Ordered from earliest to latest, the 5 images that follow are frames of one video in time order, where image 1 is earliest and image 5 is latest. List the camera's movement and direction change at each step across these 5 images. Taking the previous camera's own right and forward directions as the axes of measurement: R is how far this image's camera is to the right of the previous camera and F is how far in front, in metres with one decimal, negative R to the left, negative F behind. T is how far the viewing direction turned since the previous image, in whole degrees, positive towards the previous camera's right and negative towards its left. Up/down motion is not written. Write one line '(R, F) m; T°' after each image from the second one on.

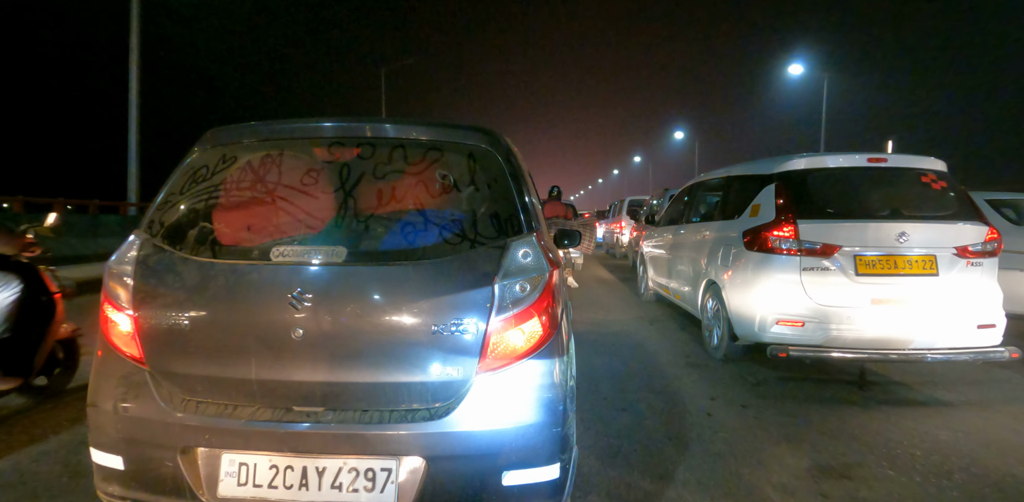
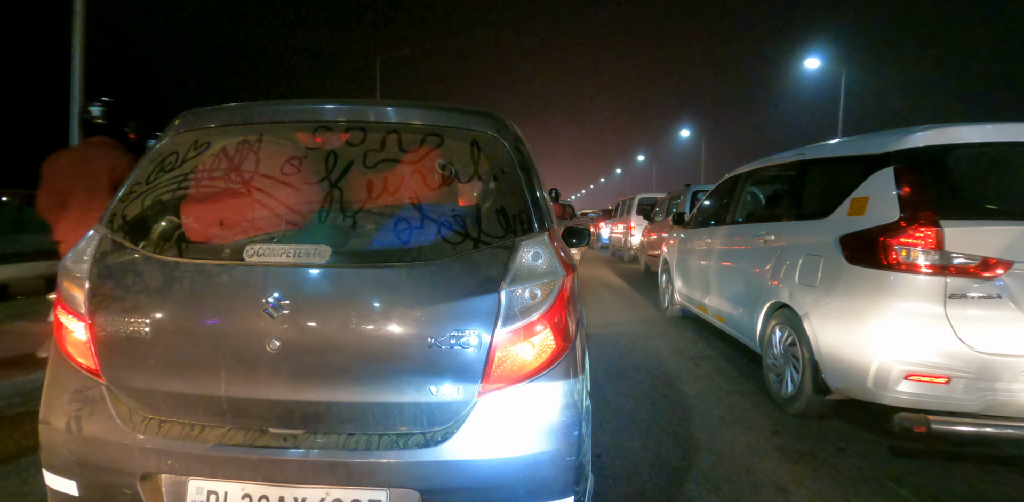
(0.0, +0.2) m; 0°
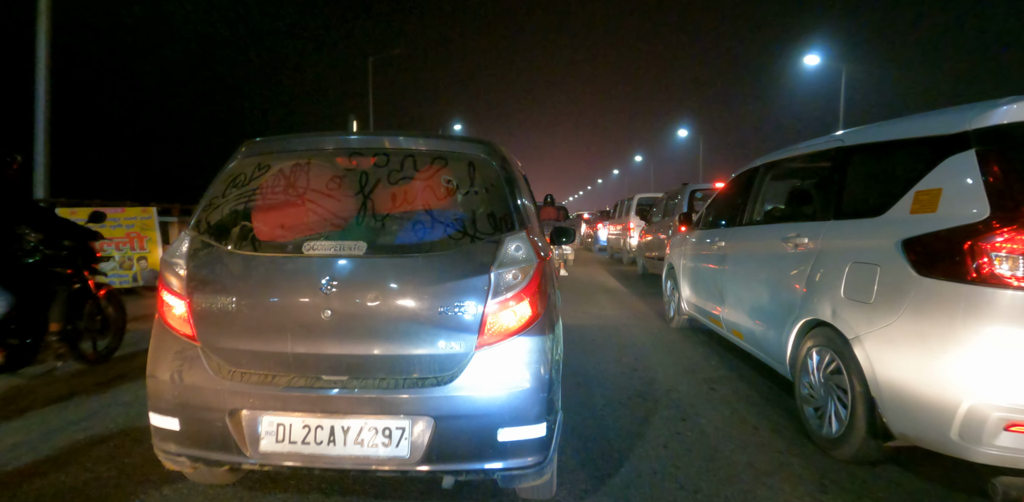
(+0.1, -0.5) m; 0°
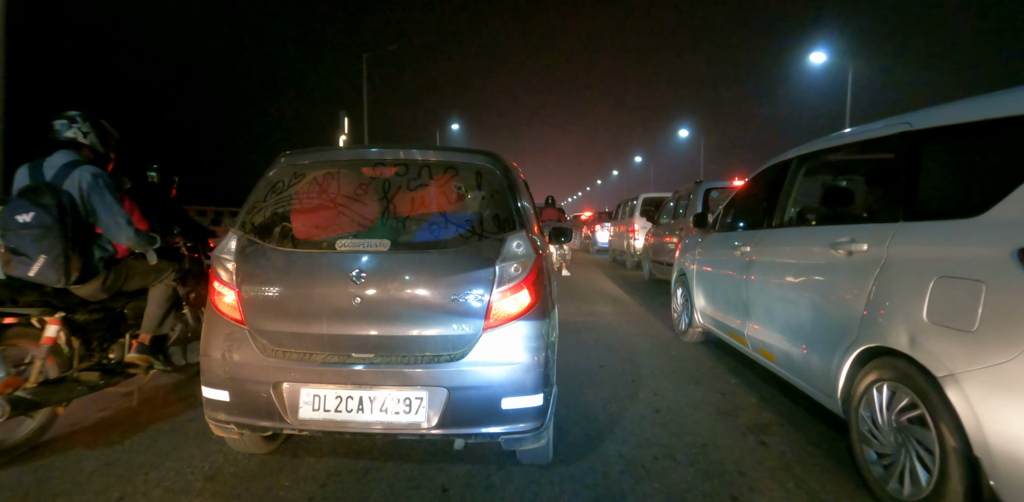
(0.0, -0.3) m; 0°
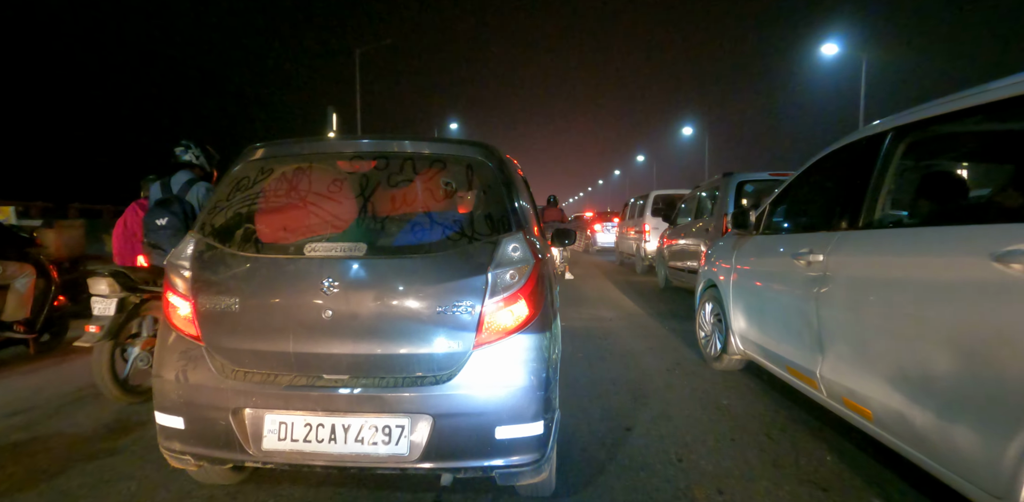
(0.0, +0.3) m; 0°
